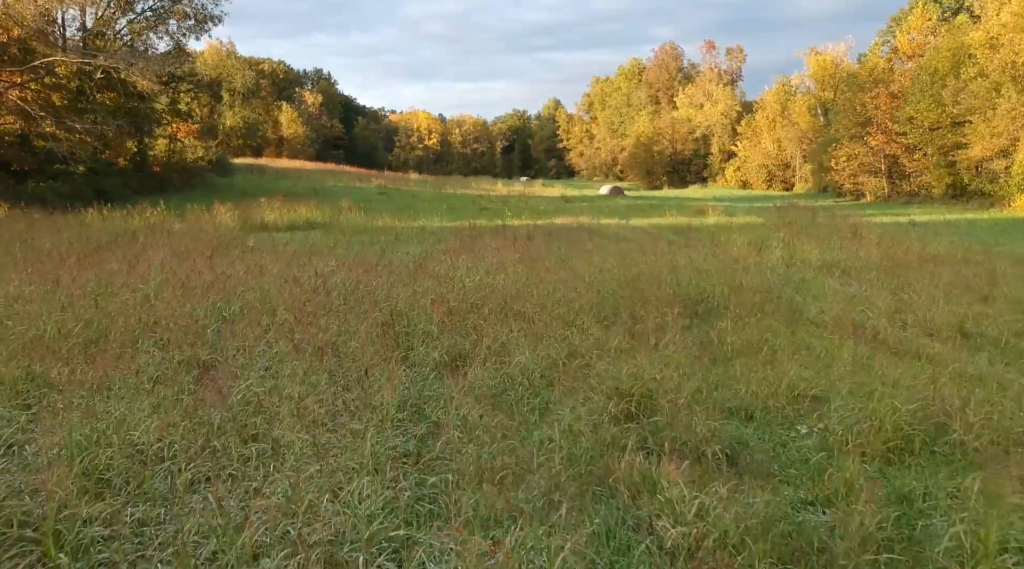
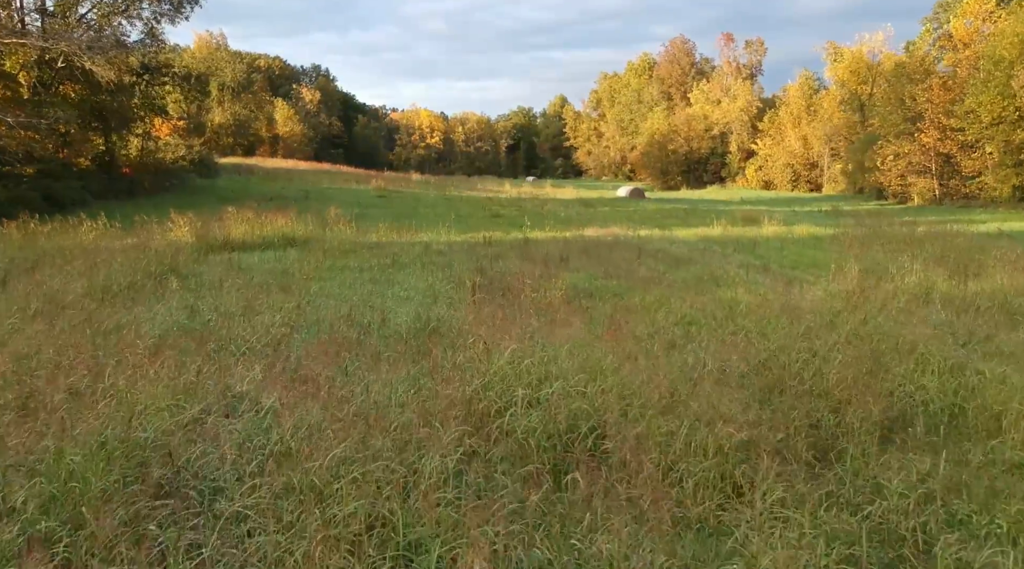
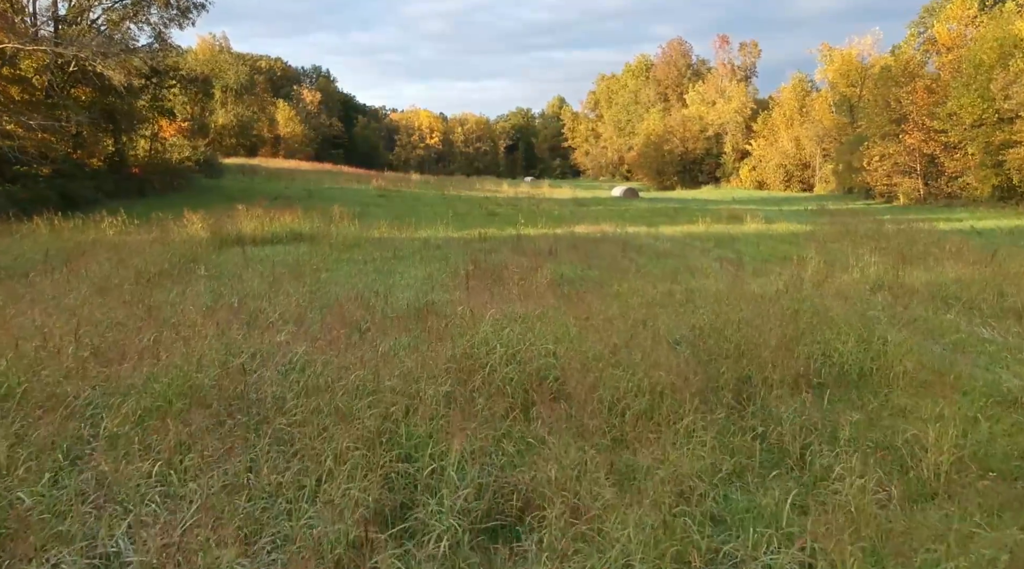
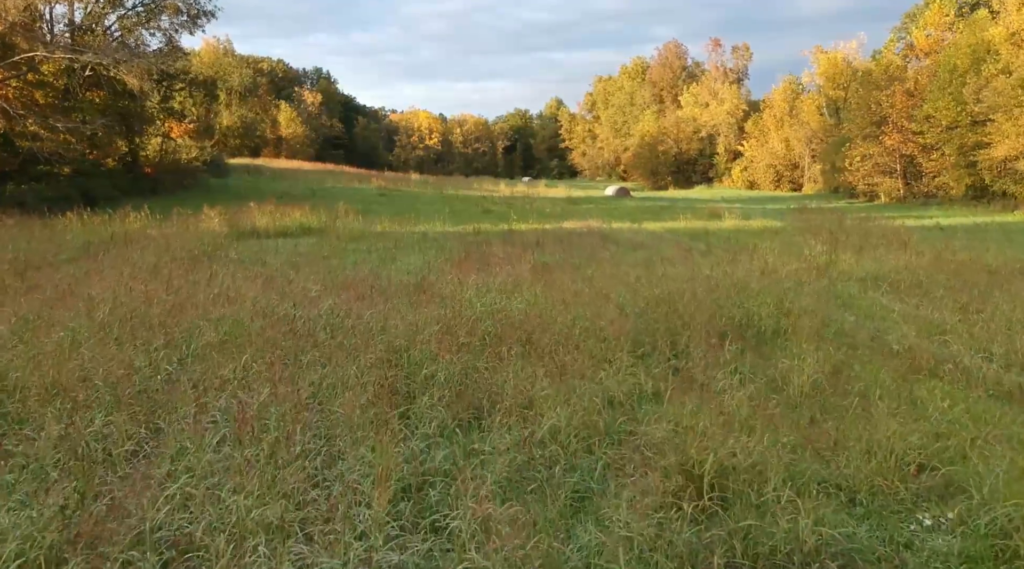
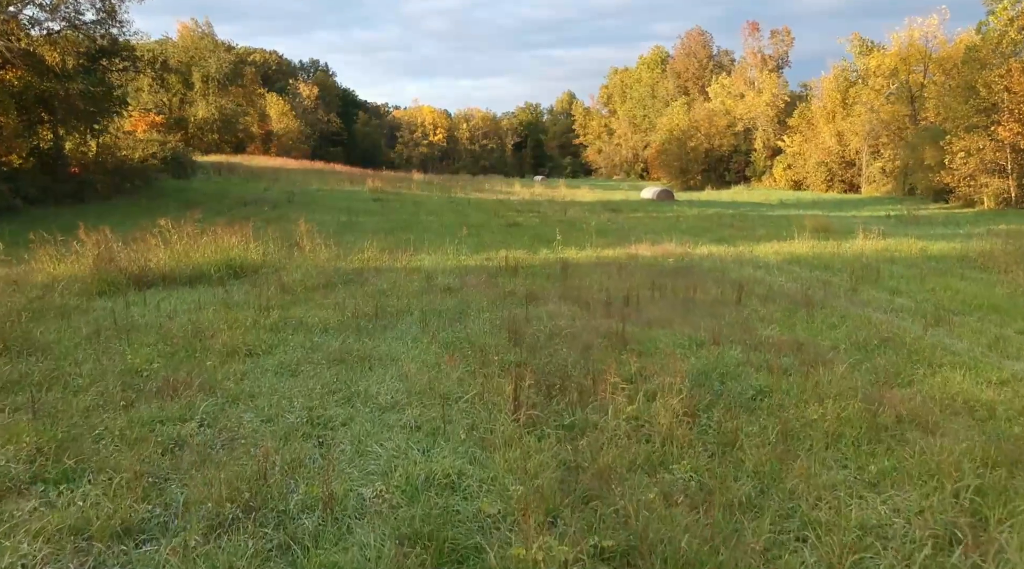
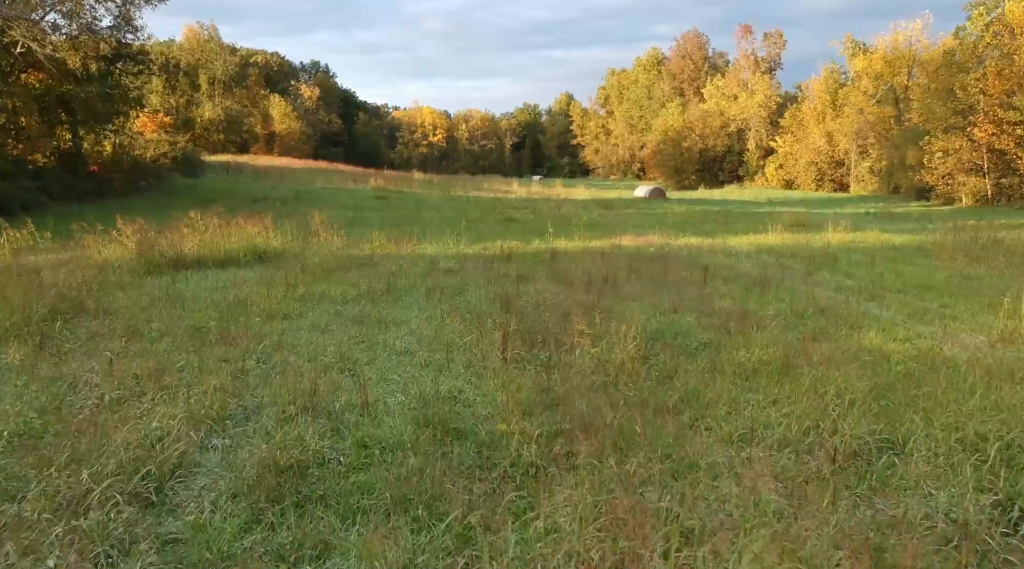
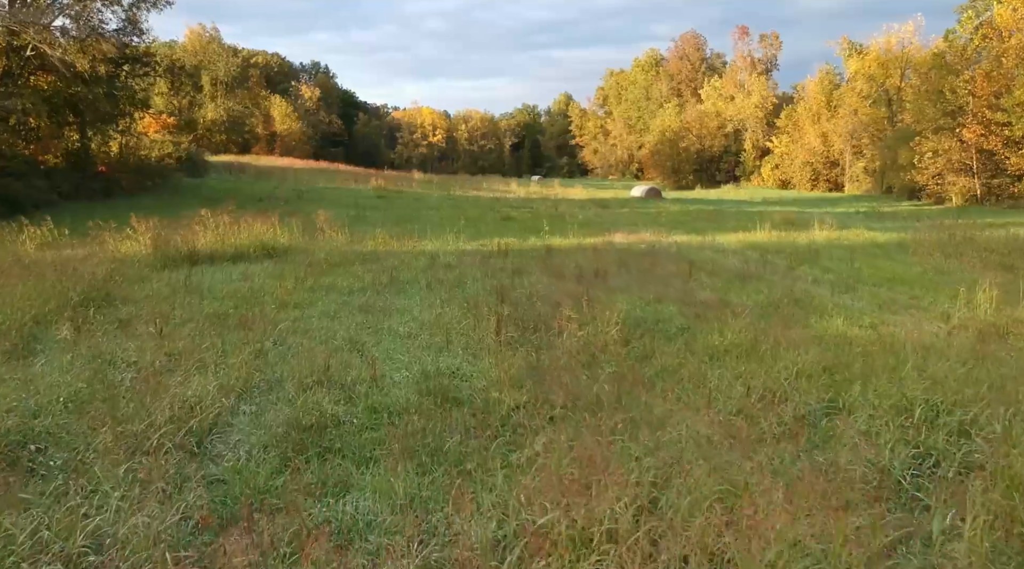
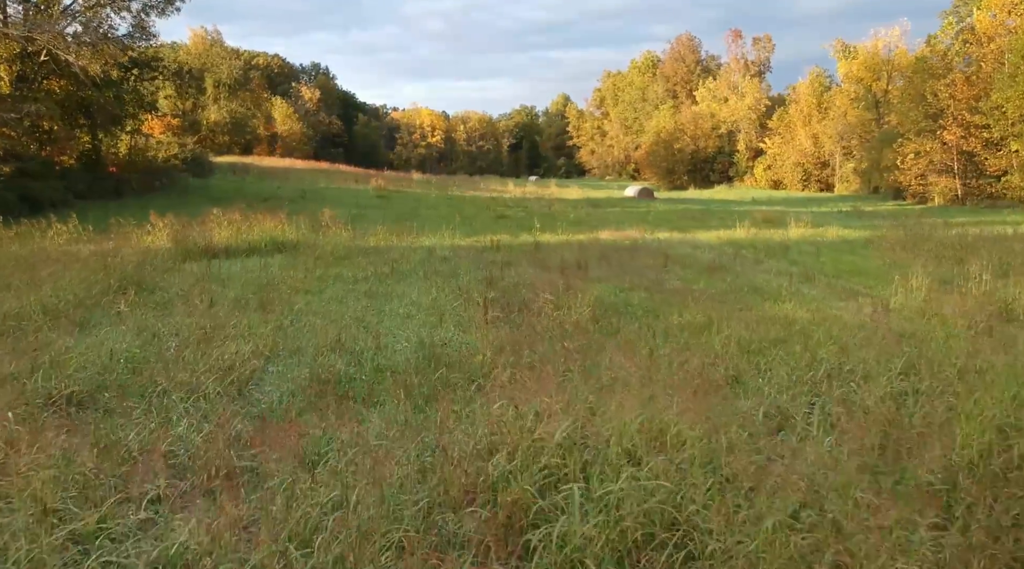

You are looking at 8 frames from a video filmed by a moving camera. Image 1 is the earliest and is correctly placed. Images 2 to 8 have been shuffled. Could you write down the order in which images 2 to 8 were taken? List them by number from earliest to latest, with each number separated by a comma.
4, 3, 2, 8, 7, 6, 5
